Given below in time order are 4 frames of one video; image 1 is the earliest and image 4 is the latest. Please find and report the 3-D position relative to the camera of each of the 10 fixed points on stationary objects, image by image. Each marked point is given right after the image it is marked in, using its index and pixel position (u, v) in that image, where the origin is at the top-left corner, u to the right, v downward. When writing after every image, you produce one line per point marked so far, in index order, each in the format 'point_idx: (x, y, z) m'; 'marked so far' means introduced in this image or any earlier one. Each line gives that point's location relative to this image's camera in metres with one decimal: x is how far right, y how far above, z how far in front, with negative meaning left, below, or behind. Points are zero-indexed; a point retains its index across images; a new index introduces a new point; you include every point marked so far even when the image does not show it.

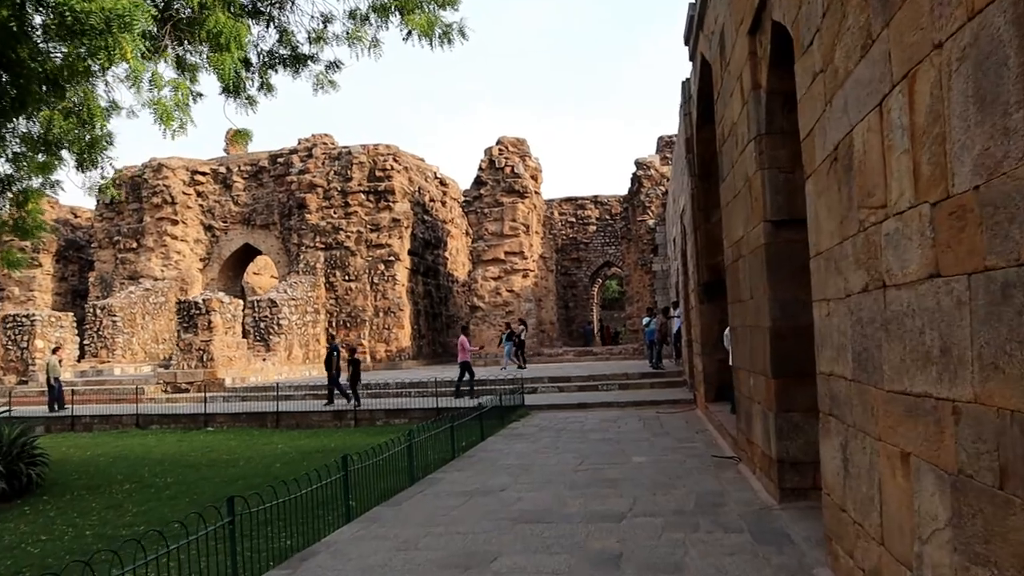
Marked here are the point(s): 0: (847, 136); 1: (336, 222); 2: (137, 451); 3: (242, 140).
0: (+1.1, +0.5, +2.5) m
1: (-4.6, +1.7, +19.7) m
2: (-4.9, -2.1, +9.8) m
3: (-3.3, +1.8, +9.3) m
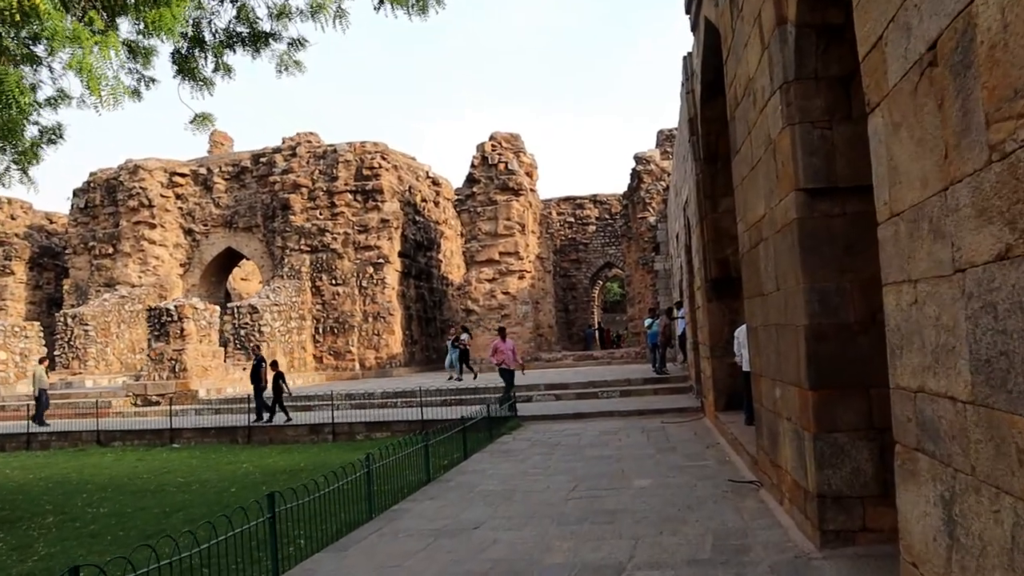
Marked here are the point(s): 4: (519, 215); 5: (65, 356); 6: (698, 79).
0: (+0.9, +0.6, +1.6) m
1: (-4.7, +1.6, +18.9) m
2: (-5.0, -2.2, +8.9) m
3: (-3.4, +1.8, +8.4) m
4: (+0.2, +1.7, +18.0) m
5: (-10.4, -1.6, +17.7) m
6: (+1.9, +2.1, +7.6) m
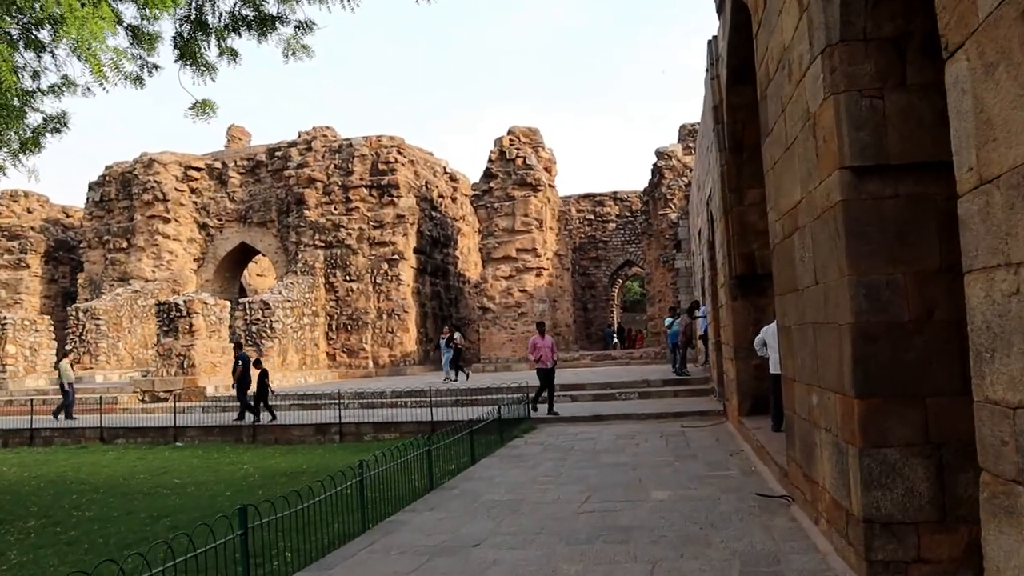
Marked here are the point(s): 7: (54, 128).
0: (+0.9, +0.6, +1.1) m
1: (-4.3, +1.7, +18.6) m
2: (-4.9, -2.1, +8.6) m
3: (-3.3, +1.9, +8.1) m
4: (+0.6, +1.8, +17.6) m
5: (-10.0, -1.5, +17.5) m
6: (+2.0, +2.1, +7.1) m
7: (-5.5, +1.9, +9.0) m
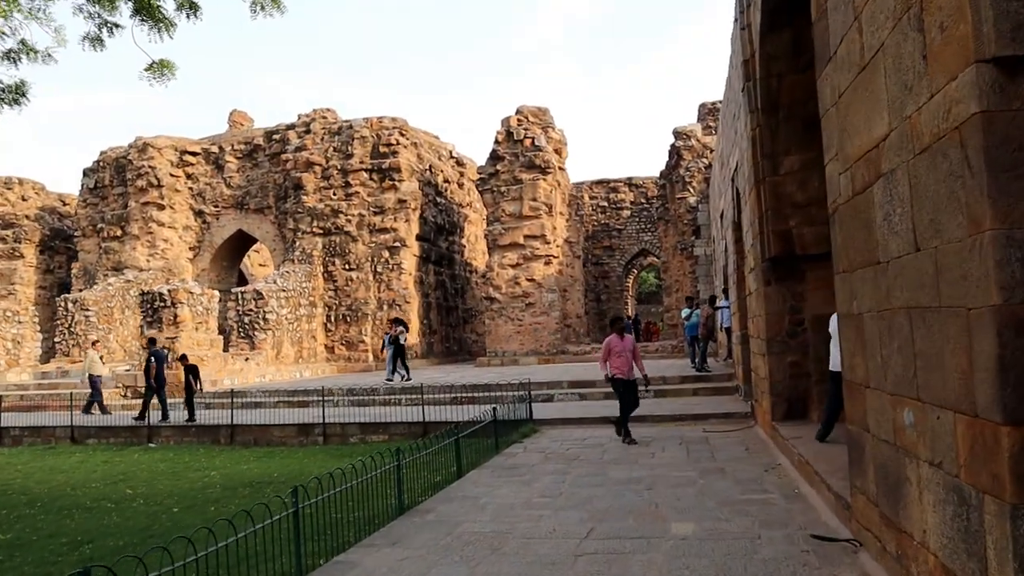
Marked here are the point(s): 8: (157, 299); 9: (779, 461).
0: (+0.7, +0.7, +0.1) m
1: (-4.1, +1.9, +17.6) m
2: (-4.9, -1.9, +7.7) m
3: (-3.3, +2.0, +7.1) m
4: (+0.7, +2.0, +16.5) m
5: (-9.8, -1.2, +16.7) m
6: (+1.9, +2.2, +6.0) m
7: (-5.5, +2.1, +8.1) m
8: (-6.3, -0.2, +13.6) m
9: (+2.0, -1.3, +5.6) m
